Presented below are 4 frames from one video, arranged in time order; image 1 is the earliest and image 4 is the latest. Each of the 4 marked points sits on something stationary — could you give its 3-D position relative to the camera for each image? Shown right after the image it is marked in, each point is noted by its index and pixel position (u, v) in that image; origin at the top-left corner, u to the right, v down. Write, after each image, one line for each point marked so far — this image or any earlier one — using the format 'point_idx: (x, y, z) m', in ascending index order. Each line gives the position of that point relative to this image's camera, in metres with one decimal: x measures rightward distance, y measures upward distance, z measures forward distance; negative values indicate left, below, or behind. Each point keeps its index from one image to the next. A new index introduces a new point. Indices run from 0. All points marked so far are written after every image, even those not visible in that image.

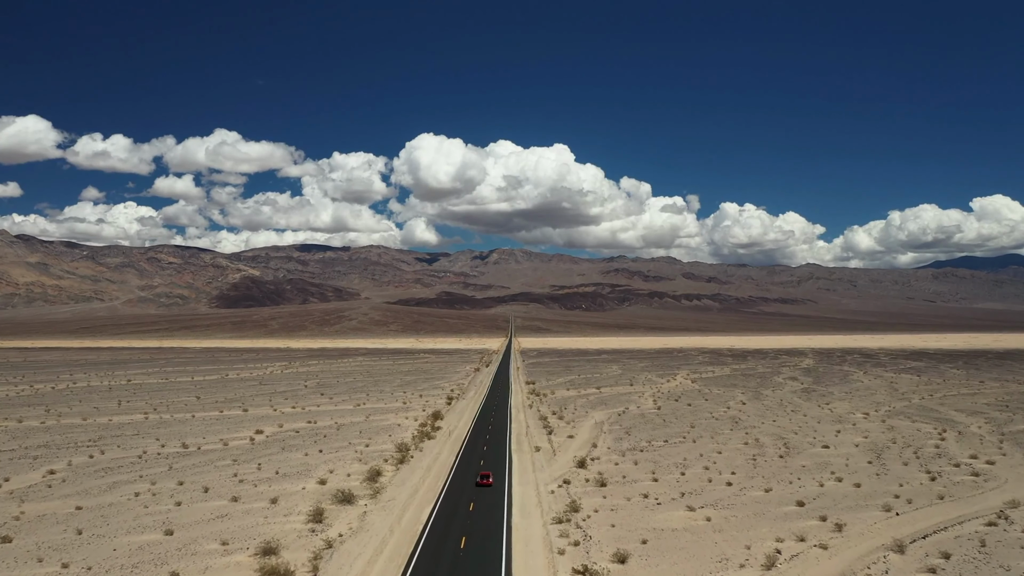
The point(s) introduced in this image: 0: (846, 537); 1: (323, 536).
0: (+10.4, -7.7, +17.3) m
1: (-6.1, -8.0, +17.8) m
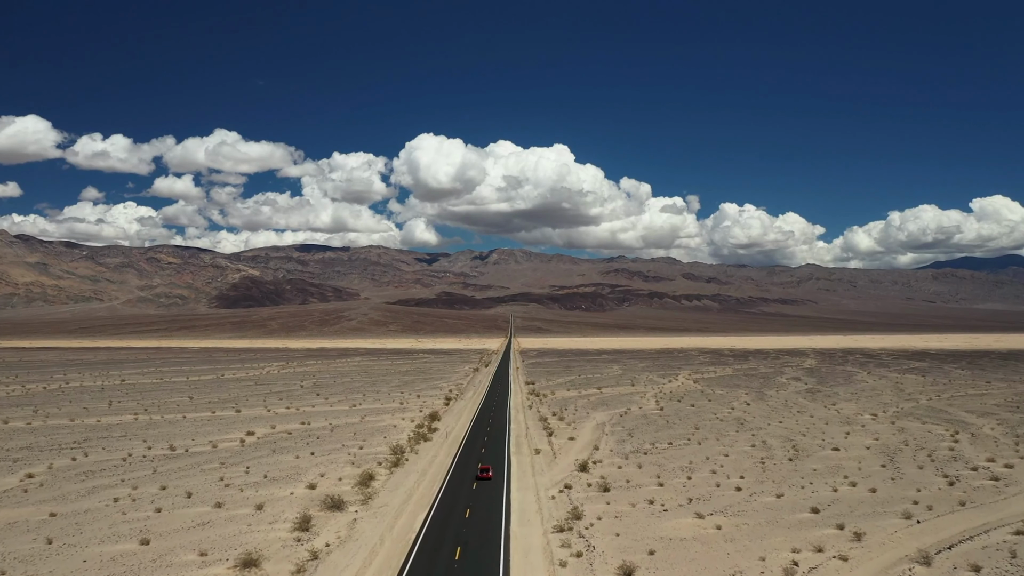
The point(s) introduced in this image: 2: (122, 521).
0: (+10.3, -7.6, +16.2) m
1: (-6.1, -7.8, +16.7) m
2: (-13.1, -7.8, +18.6) m
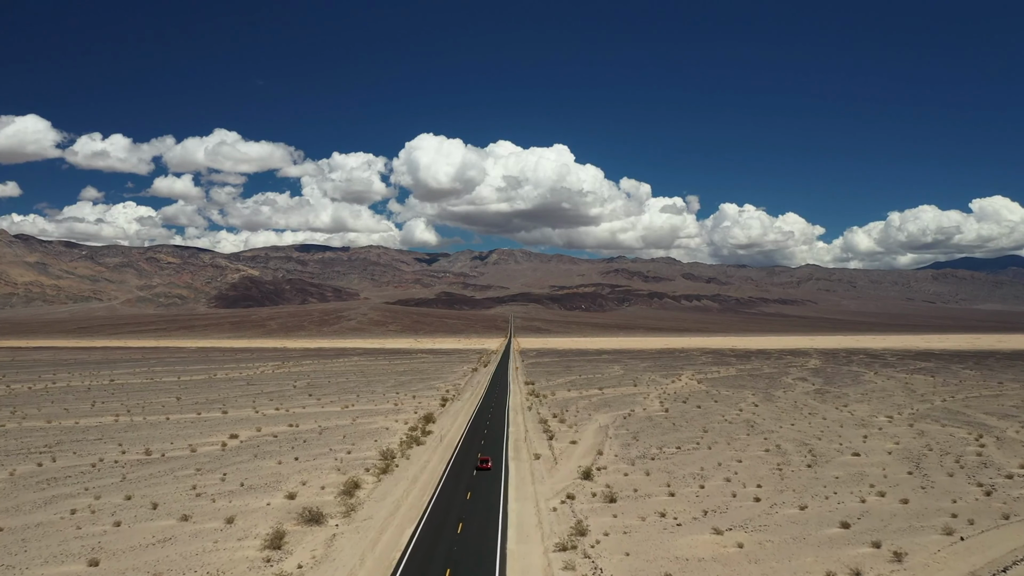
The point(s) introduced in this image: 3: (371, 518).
0: (+10.3, -7.3, +14.3) m
1: (-6.2, -7.5, +14.8) m
2: (-13.2, -7.5, +16.7) m
3: (-4.7, -7.7, +18.6) m
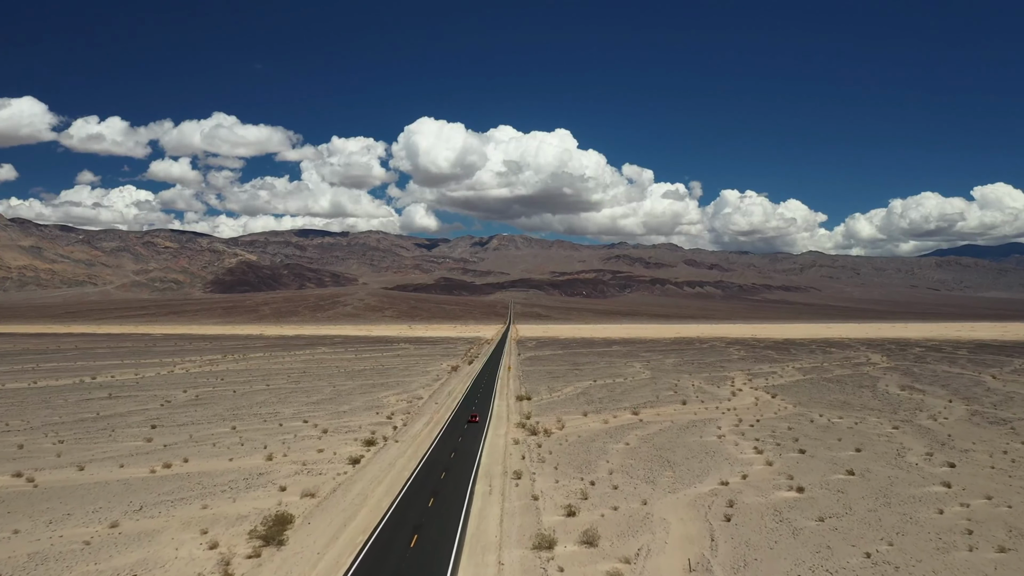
0: (+9.0, -5.9, -8.0) m
1: (-7.5, -6.1, -7.5) m
2: (-14.4, -6.0, -5.6) m
3: (-6.0, -6.2, -3.7) m
